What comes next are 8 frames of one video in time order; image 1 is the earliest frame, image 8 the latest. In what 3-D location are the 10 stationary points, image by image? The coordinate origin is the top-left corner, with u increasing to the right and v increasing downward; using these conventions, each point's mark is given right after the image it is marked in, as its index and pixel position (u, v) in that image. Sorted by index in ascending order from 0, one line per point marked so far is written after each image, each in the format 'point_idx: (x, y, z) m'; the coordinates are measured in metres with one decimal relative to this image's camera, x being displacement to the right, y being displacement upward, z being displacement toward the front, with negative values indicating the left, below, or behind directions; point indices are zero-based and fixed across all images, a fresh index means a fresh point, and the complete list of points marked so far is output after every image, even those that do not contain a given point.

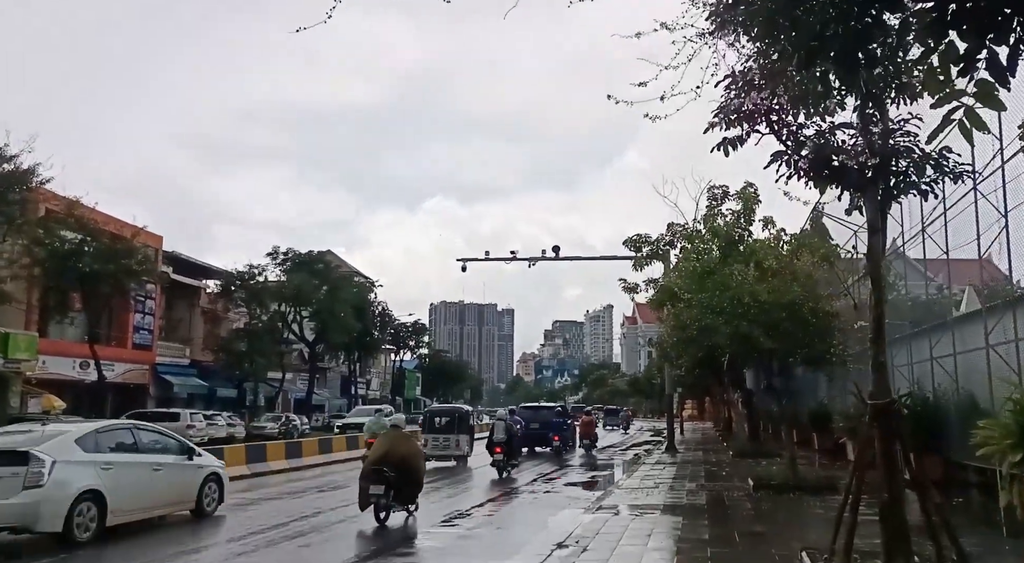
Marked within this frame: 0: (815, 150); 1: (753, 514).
0: (+3.1, +1.3, +8.8) m
1: (+3.7, -3.6, +13.5) m
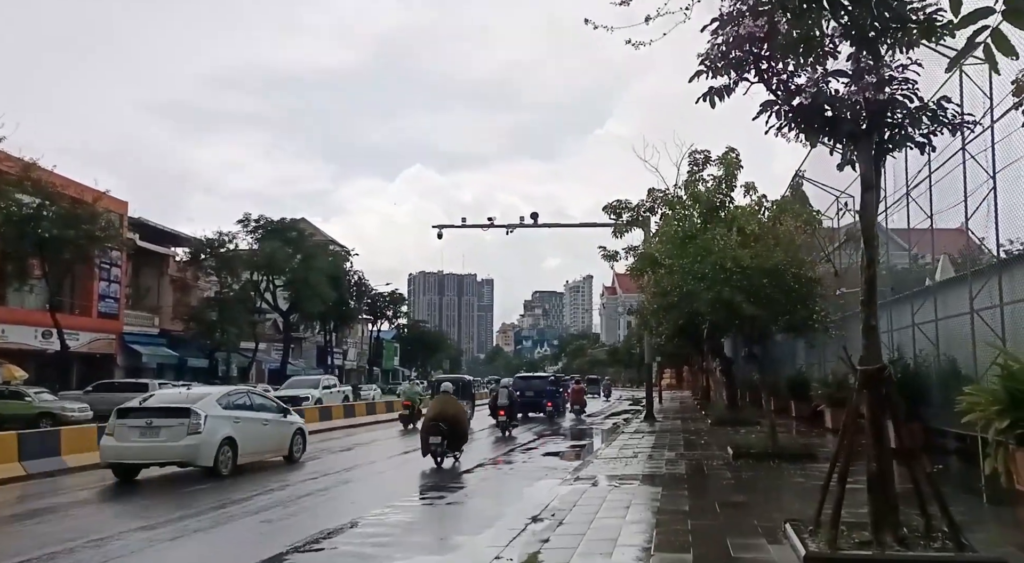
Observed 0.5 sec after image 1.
0: (+2.8, +1.7, +8.3) m
1: (+3.3, -3.0, +13.1) m
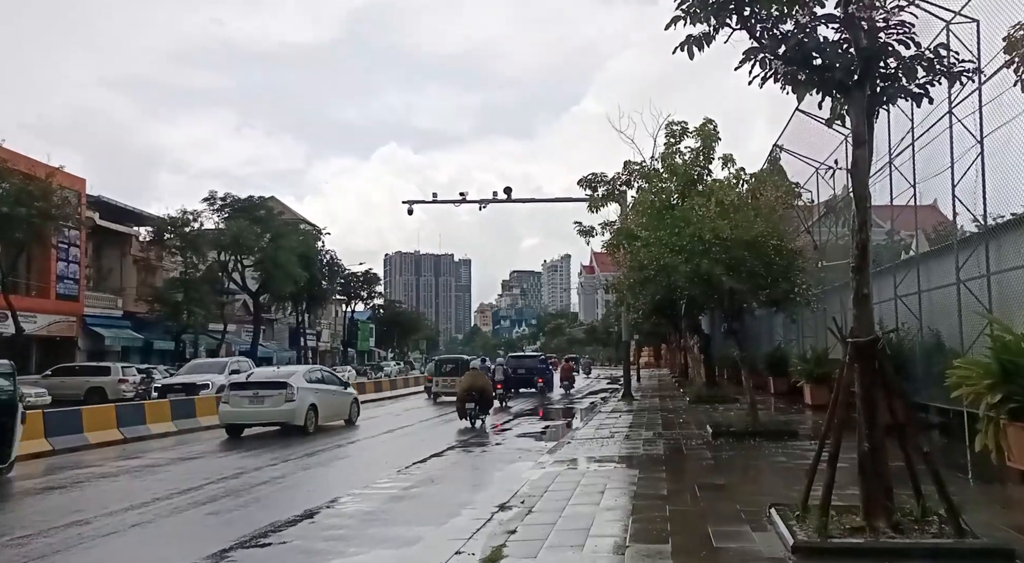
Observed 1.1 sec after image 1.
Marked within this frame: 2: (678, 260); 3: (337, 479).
0: (+2.4, +2.0, +7.6) m
1: (+2.8, -2.6, +12.5) m
2: (+3.0, +0.4, +15.7) m
3: (-2.7, -3.1, +13.7) m
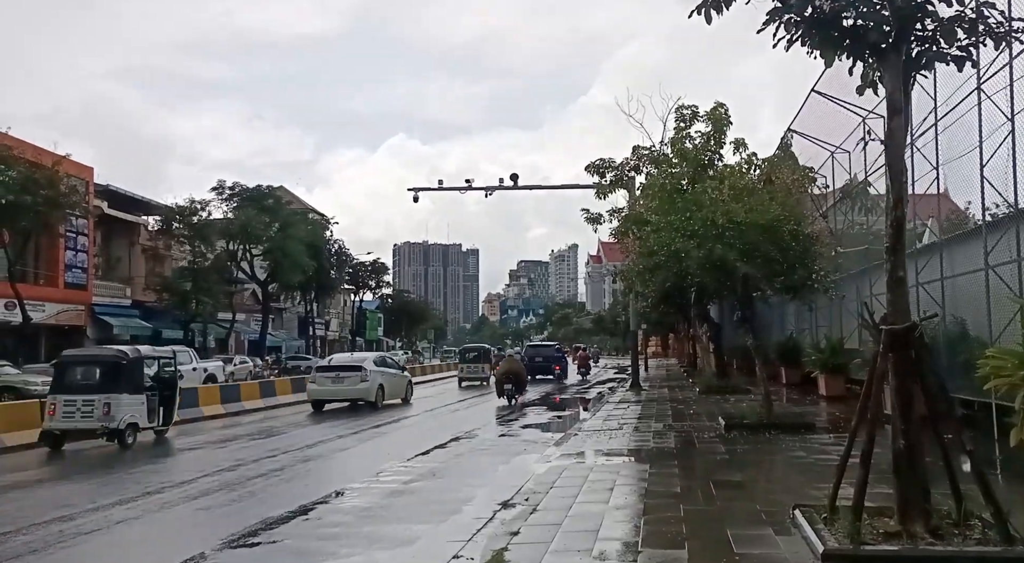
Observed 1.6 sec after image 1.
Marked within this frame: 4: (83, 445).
0: (+2.5, +2.2, +6.9) m
1: (+2.9, -2.4, +11.9) m
2: (+3.1, +0.6, +15.1) m
3: (-2.6, -2.9, +13.1) m
4: (-8.8, -3.3, +17.8) m
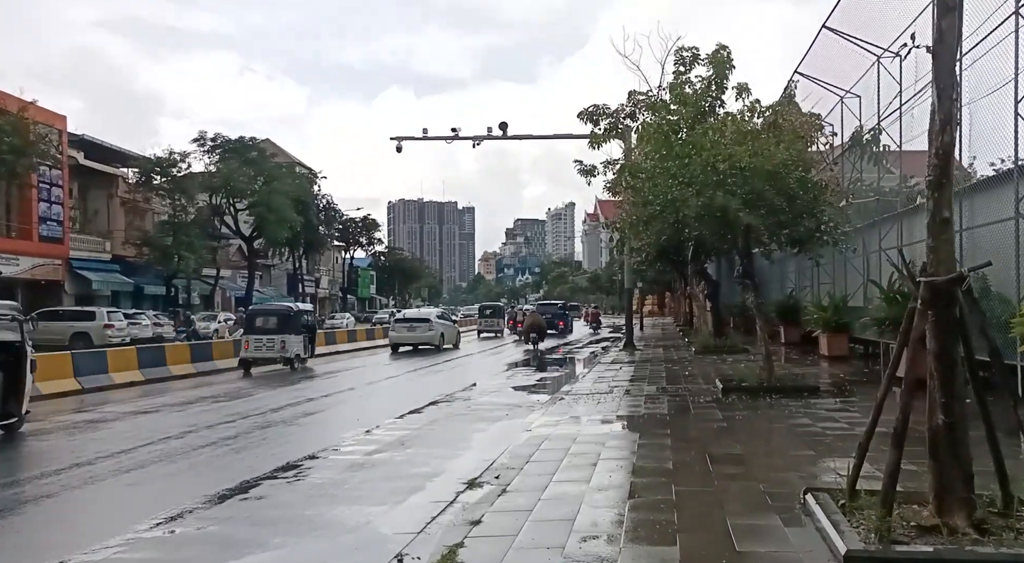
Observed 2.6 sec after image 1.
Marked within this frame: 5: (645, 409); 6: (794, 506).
0: (+2.2, +2.5, +5.6) m
1: (+2.6, -1.8, +10.8) m
2: (+2.8, +1.4, +13.8) m
3: (-2.9, -2.2, +11.9) m
4: (-9.1, -2.4, +16.7) m
5: (+2.0, -1.9, +13.1) m
6: (+2.1, -1.7, +6.6) m
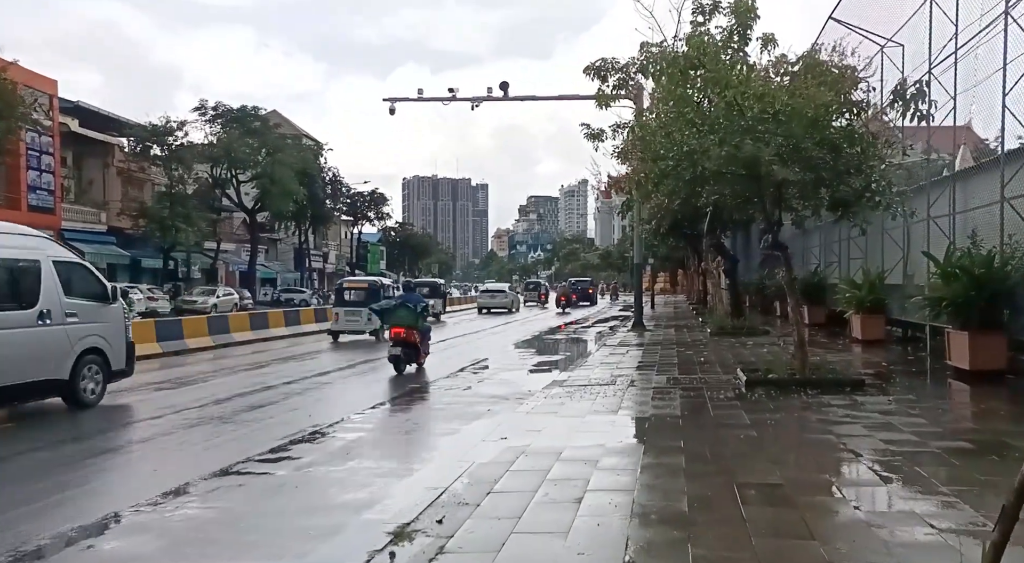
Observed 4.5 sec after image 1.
0: (+1.9, +2.7, +3.1) m
1: (+2.3, -1.5, +8.4) m
2: (+2.5, +1.8, +11.3) m
3: (-3.2, -1.8, +9.7) m
4: (-9.3, -1.9, +14.5) m
5: (+1.7, -1.5, +10.7) m
6: (+1.8, -1.5, +4.2) m
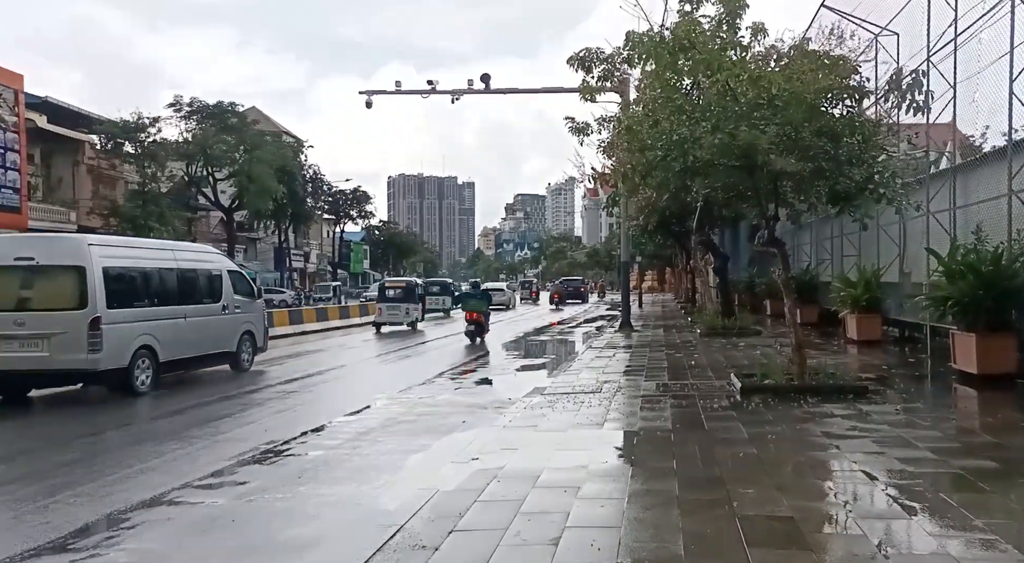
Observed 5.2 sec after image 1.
0: (+1.7, +2.7, +2.2) m
1: (+2.1, -1.5, +7.6) m
2: (+2.2, +1.8, +10.5) m
3: (-3.4, -1.8, +8.7) m
4: (-9.6, -1.9, +13.4) m
5: (+1.5, -1.5, +9.9) m
6: (+1.6, -1.5, +3.3) m
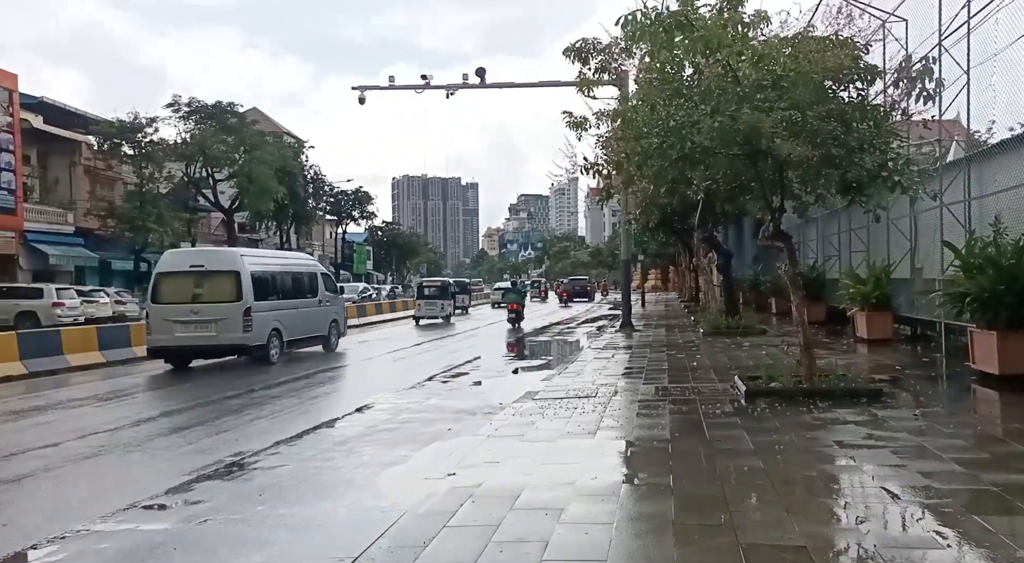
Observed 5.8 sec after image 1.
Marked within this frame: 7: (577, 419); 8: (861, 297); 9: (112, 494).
0: (+1.5, +2.7, +1.5) m
1: (+1.9, -1.5, +6.8) m
2: (+2.1, +1.8, +9.7) m
3: (-3.6, -1.8, +8.0) m
4: (-9.7, -1.9, +12.8) m
5: (+1.3, -1.5, +9.1) m
6: (+1.4, -1.5, +2.6) m
7: (+0.7, -1.5, +9.7) m
8: (+7.0, -0.3, +17.4) m
9: (-3.4, -1.8, +7.6) m
